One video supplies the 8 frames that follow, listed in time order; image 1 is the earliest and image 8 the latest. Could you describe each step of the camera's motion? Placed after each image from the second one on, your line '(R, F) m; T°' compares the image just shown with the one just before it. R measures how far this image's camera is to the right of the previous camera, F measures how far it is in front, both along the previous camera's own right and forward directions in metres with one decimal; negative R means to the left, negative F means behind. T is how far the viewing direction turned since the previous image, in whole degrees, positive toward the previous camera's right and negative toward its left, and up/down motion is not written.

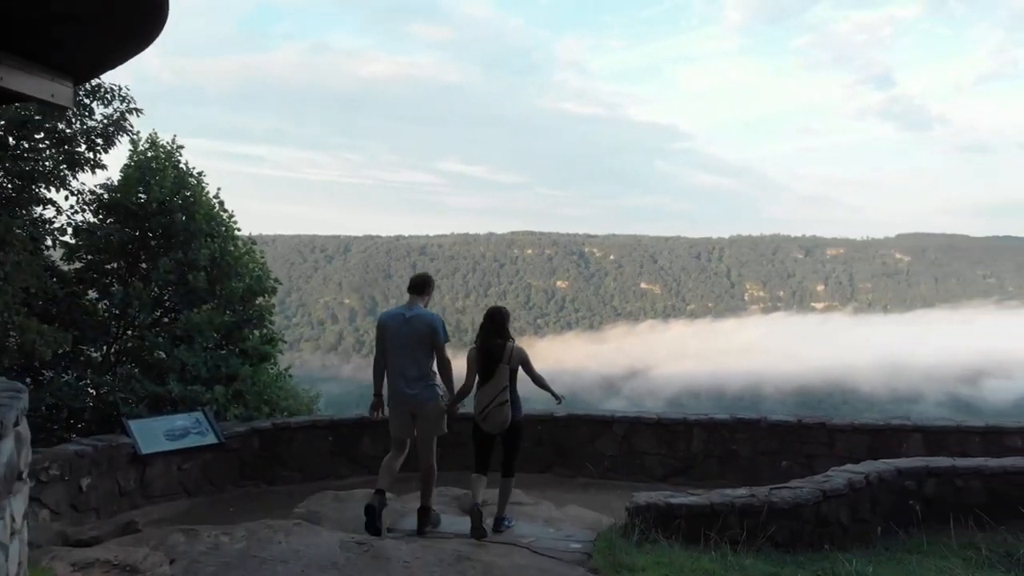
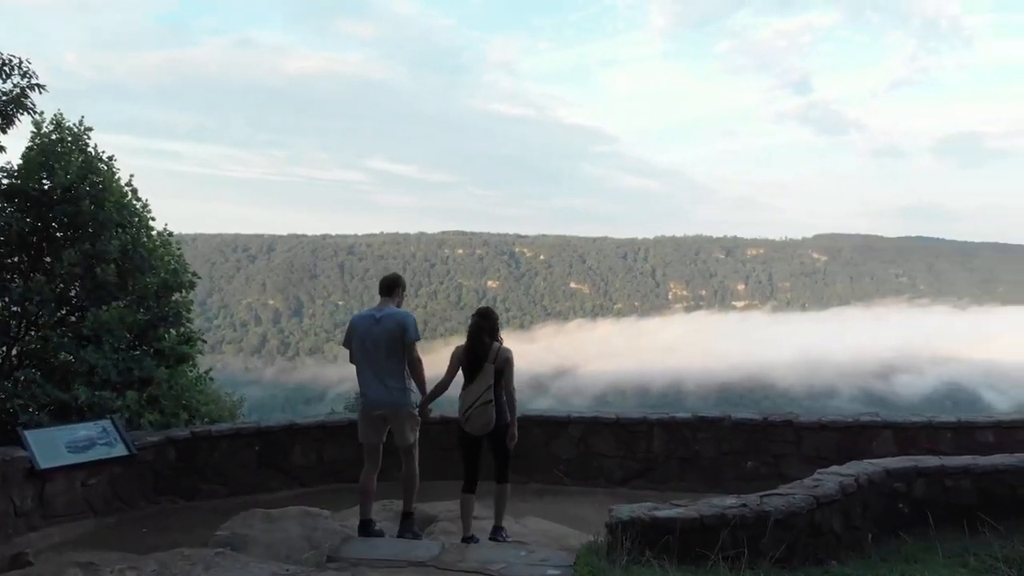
(-0.1, +0.4) m; +5°
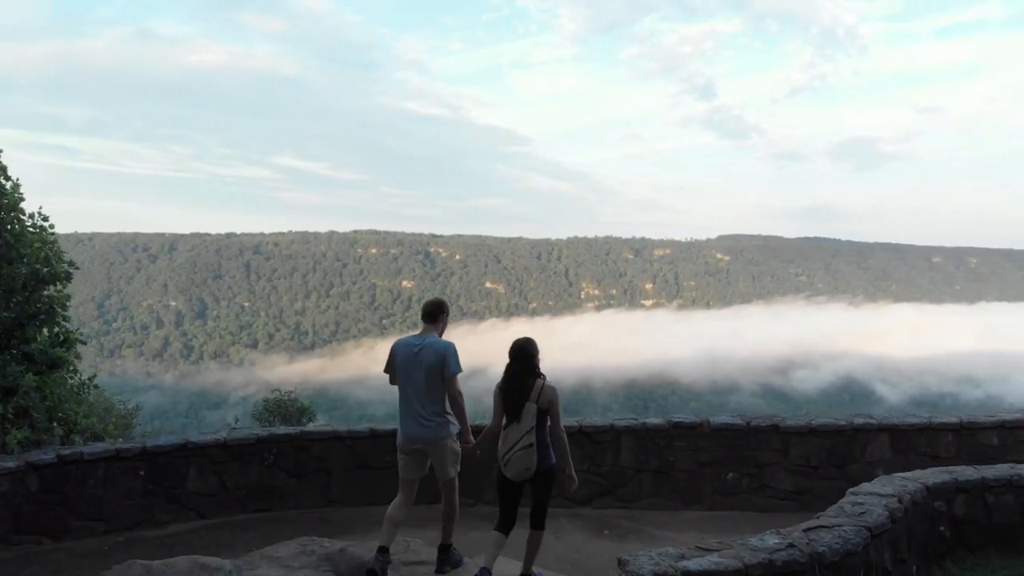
(-0.2, +0.8) m; +6°
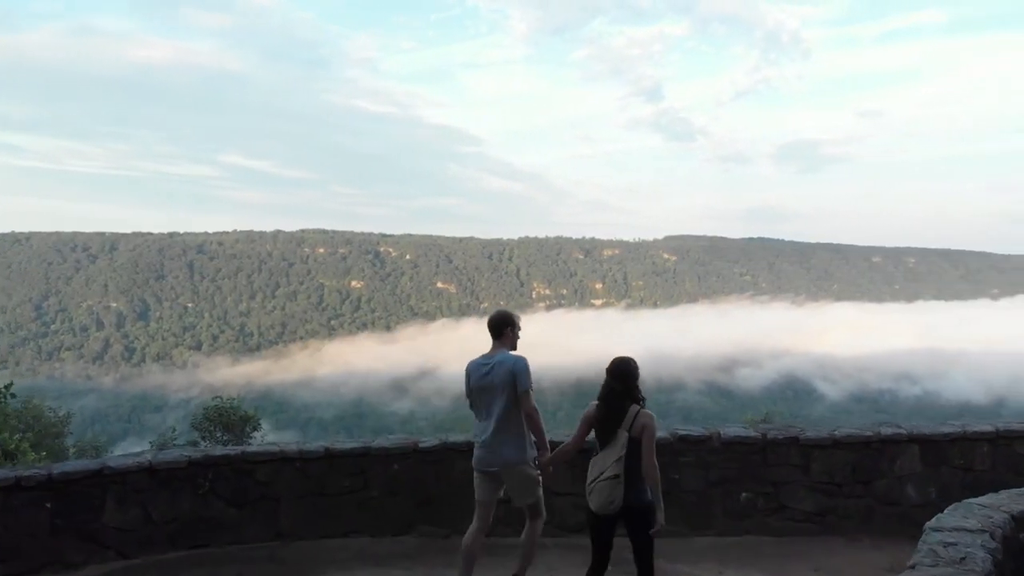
(-0.1, +0.6) m; +3°
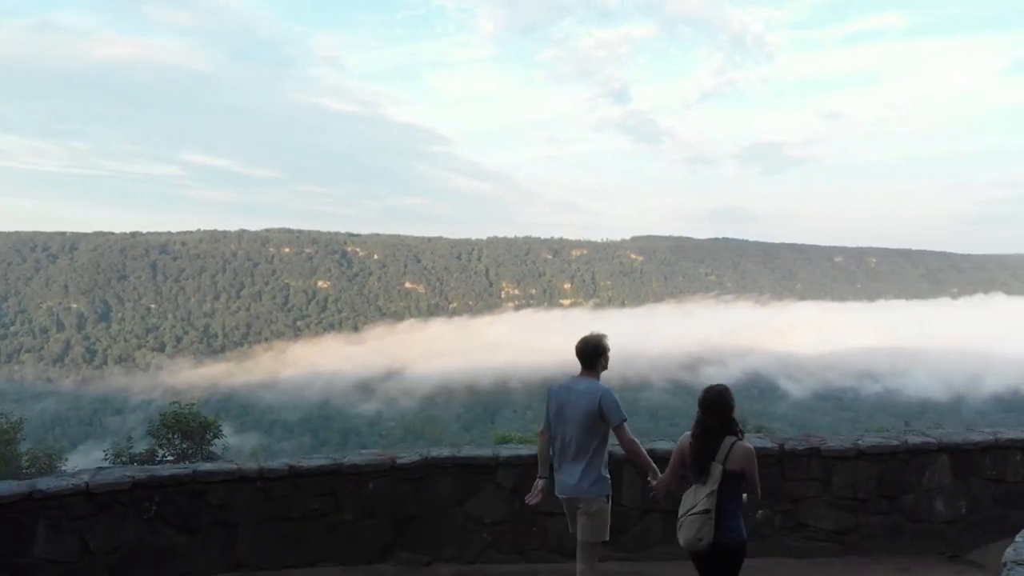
(-0.1, +0.4) m; +2°
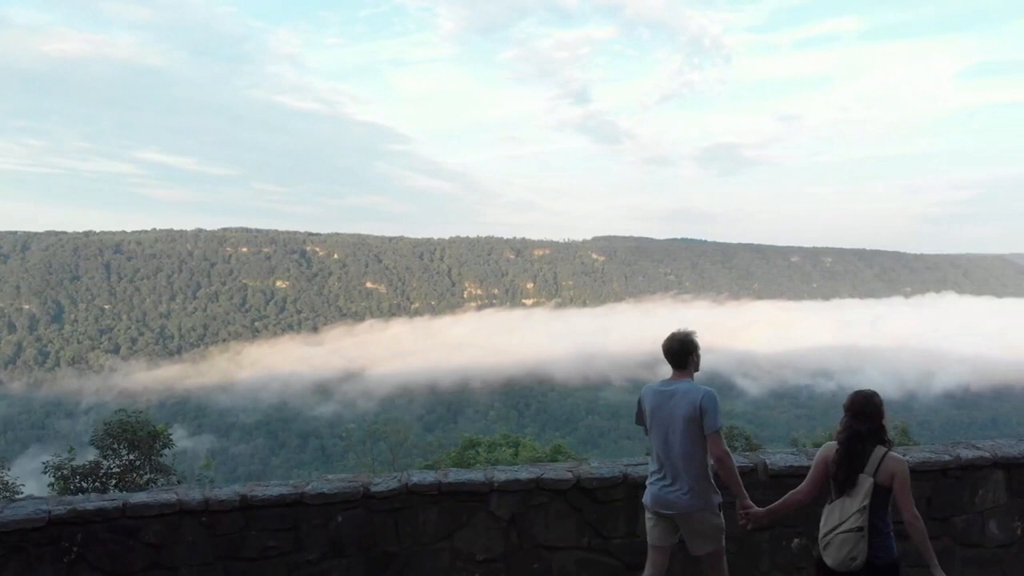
(-0.1, +0.5) m; +3°
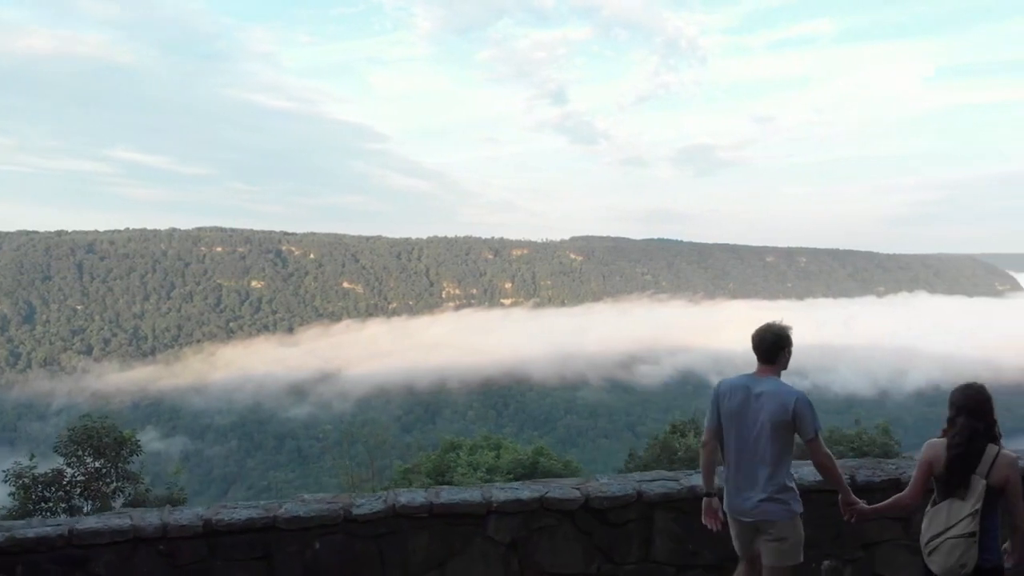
(-0.1, +0.3) m; +2°
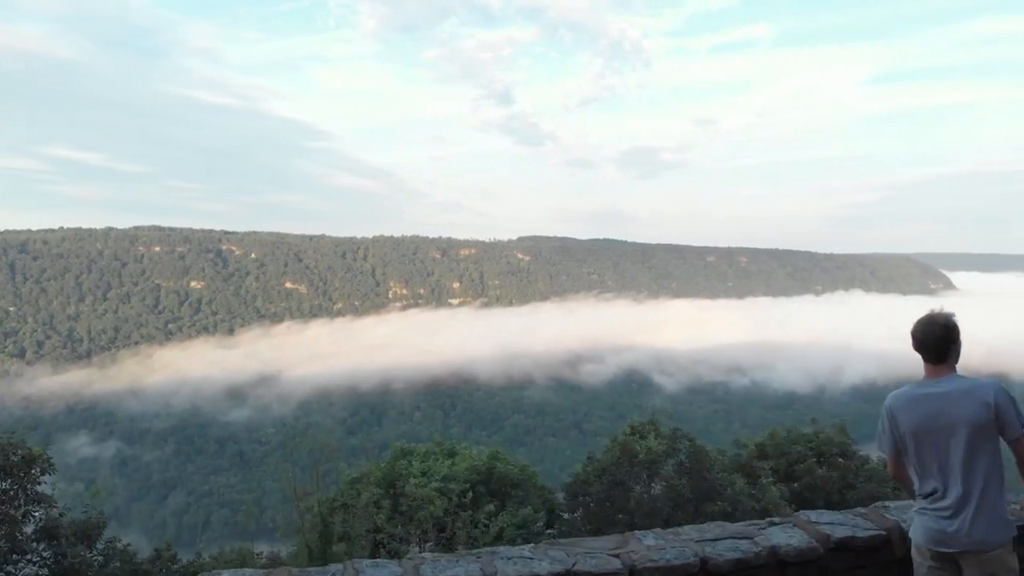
(-0.1, +0.7) m; +4°
